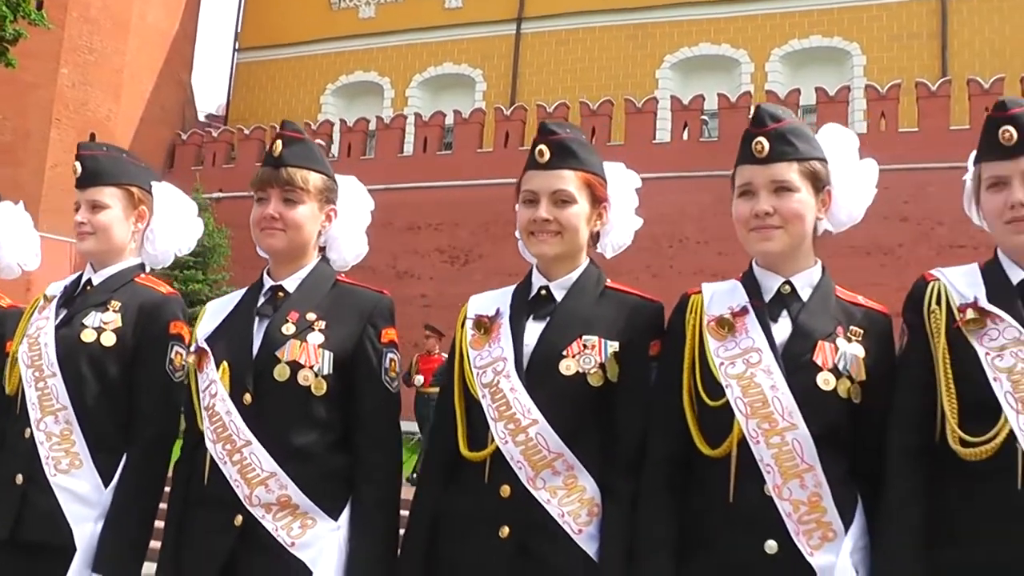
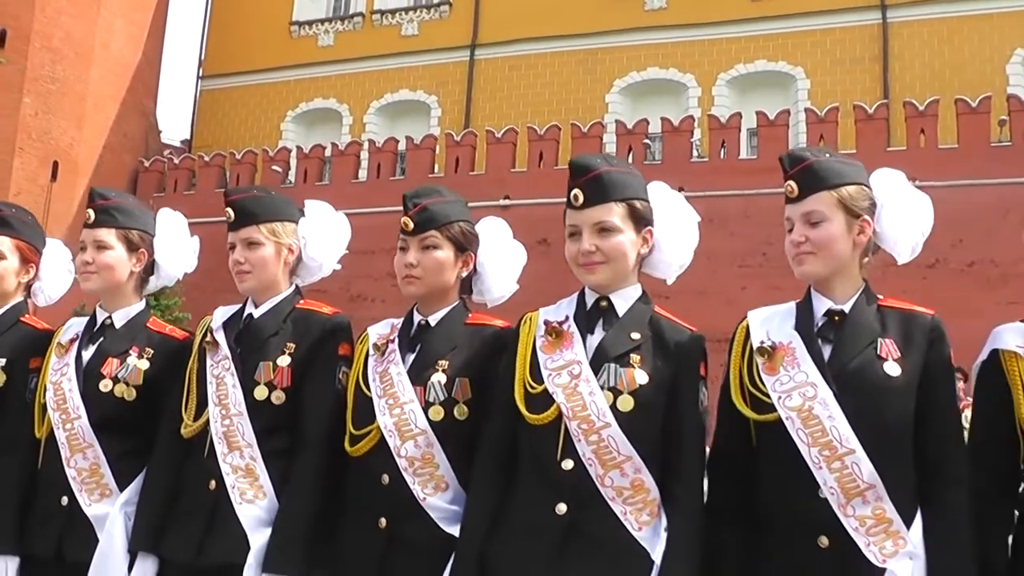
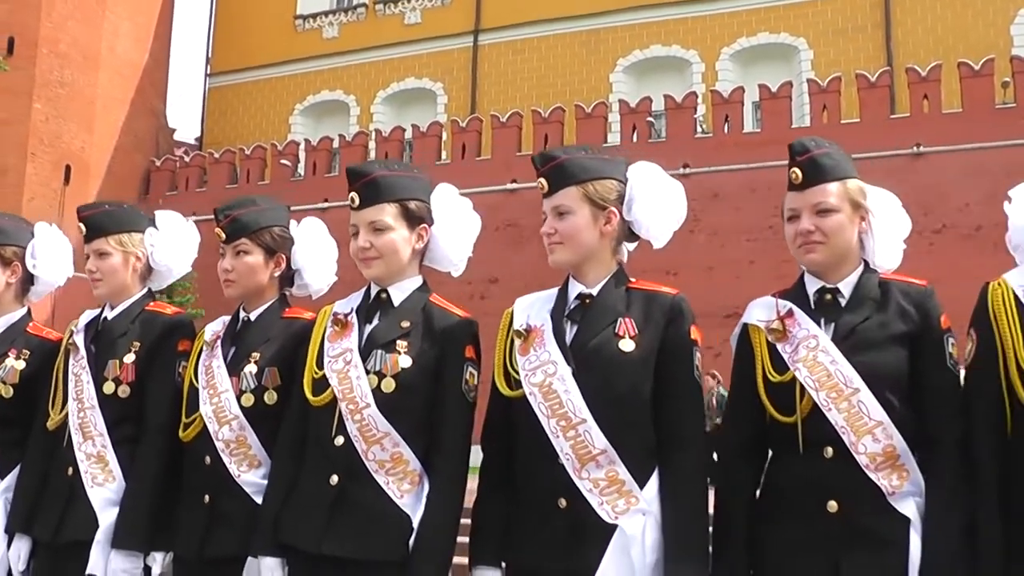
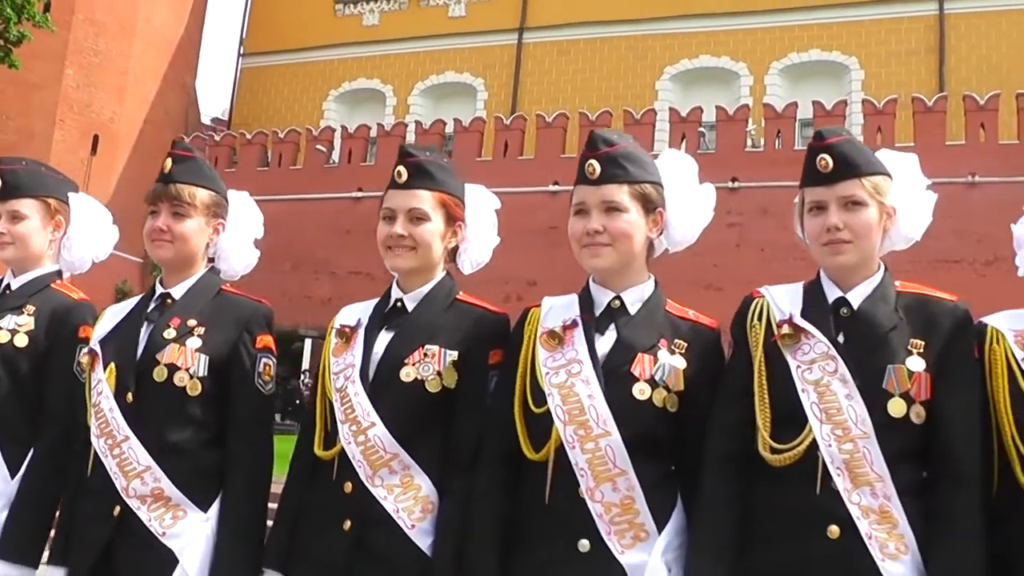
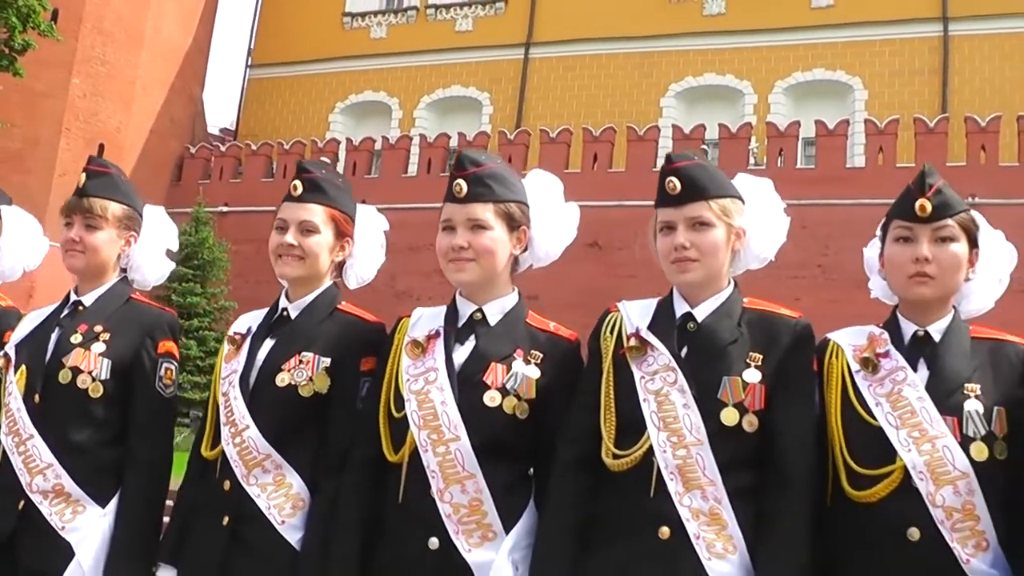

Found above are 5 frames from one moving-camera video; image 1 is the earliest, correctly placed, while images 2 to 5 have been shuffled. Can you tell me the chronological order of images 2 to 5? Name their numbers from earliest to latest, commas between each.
4, 5, 2, 3
